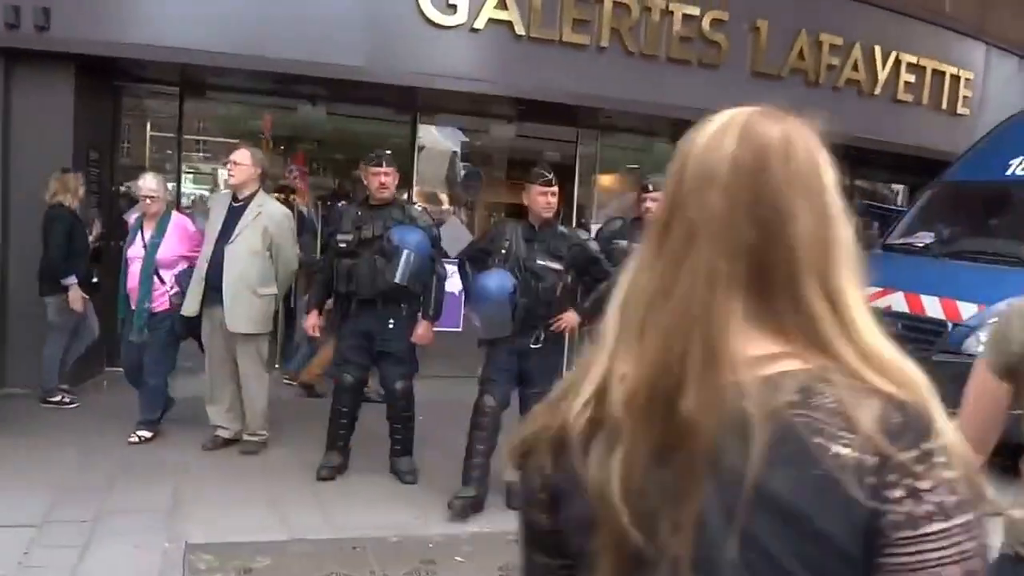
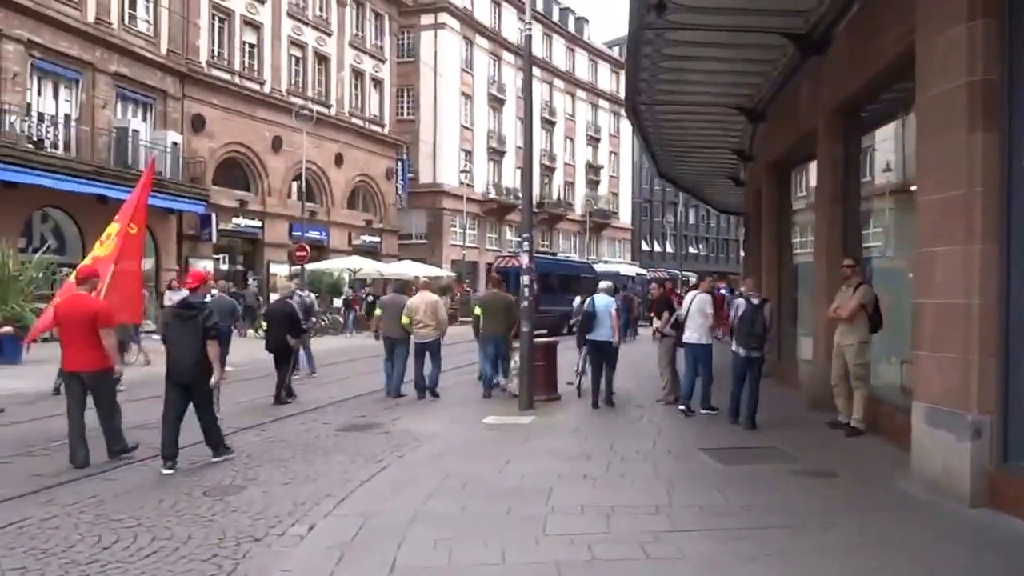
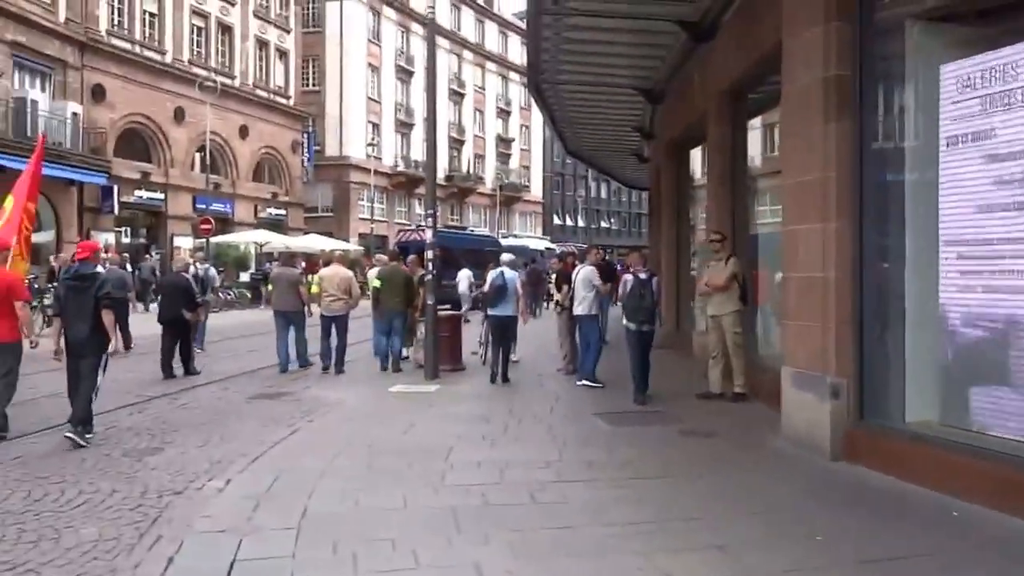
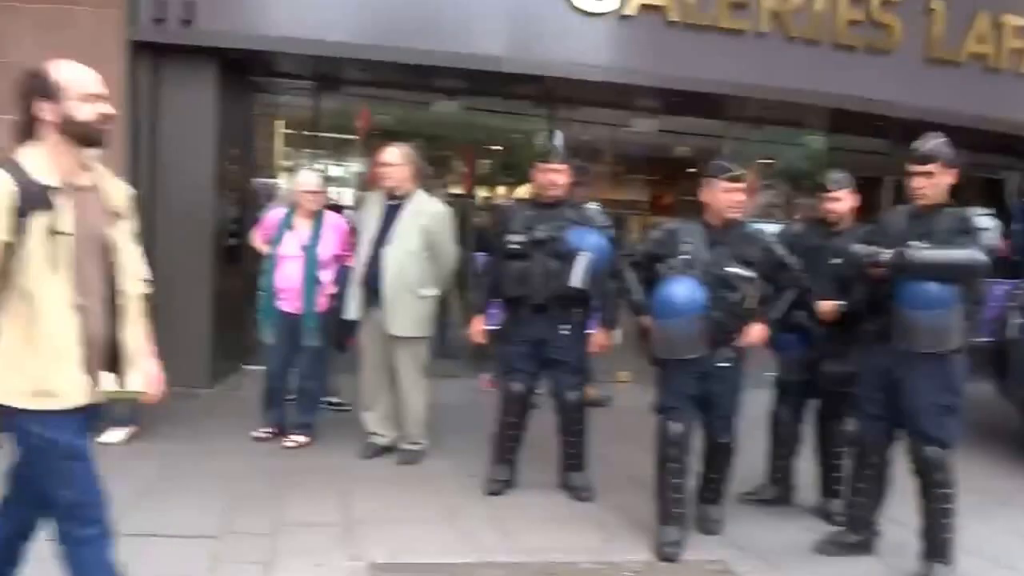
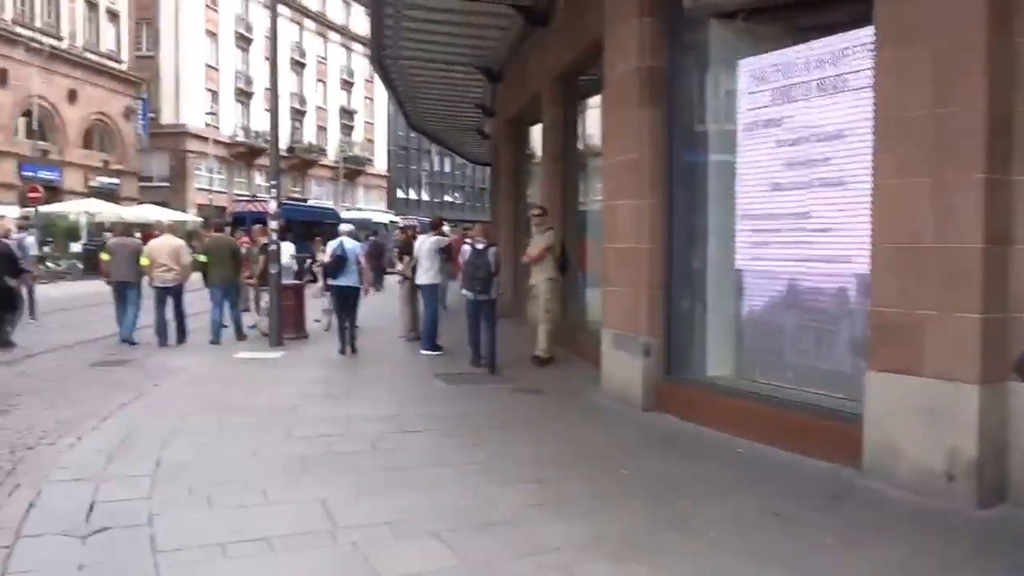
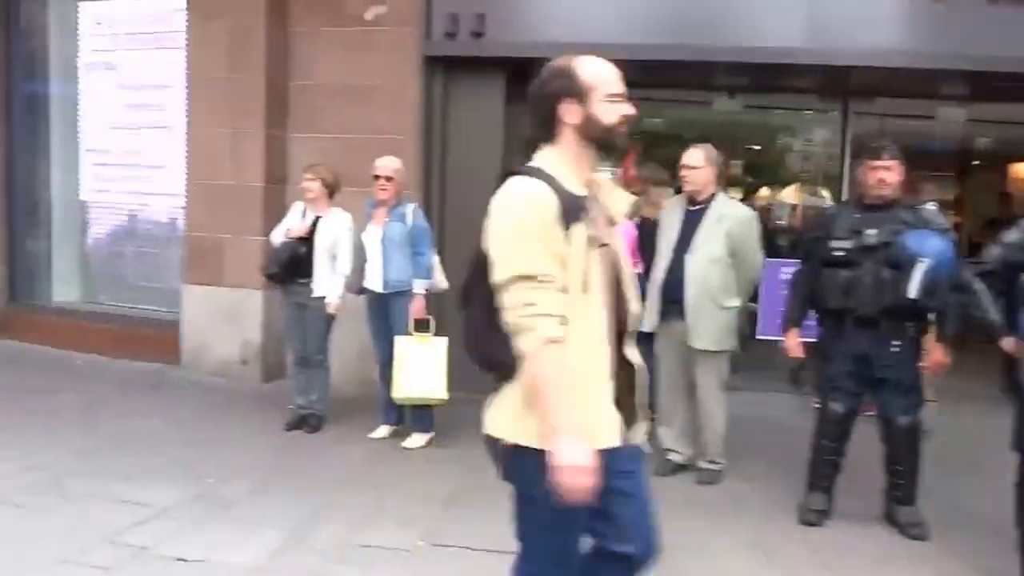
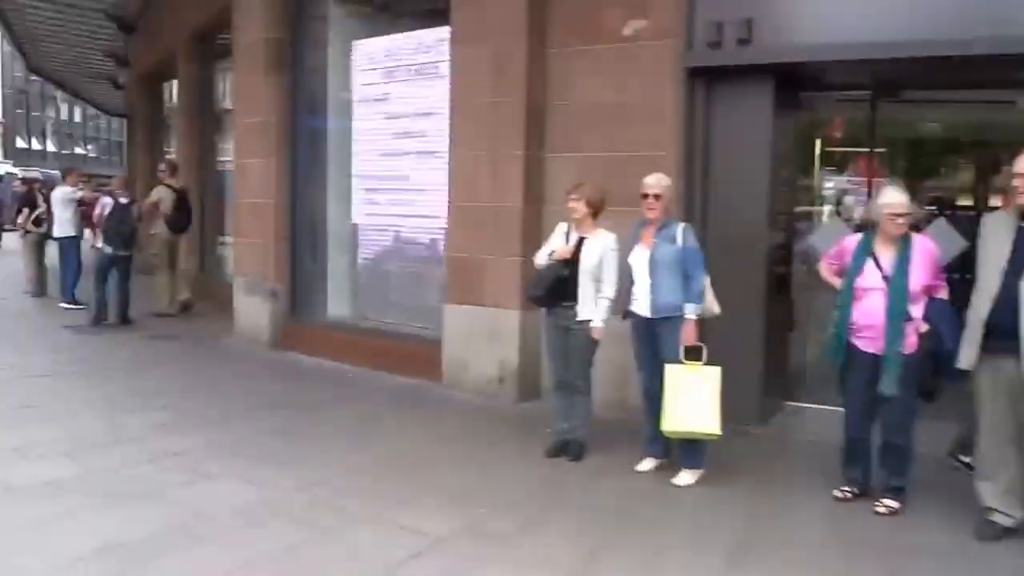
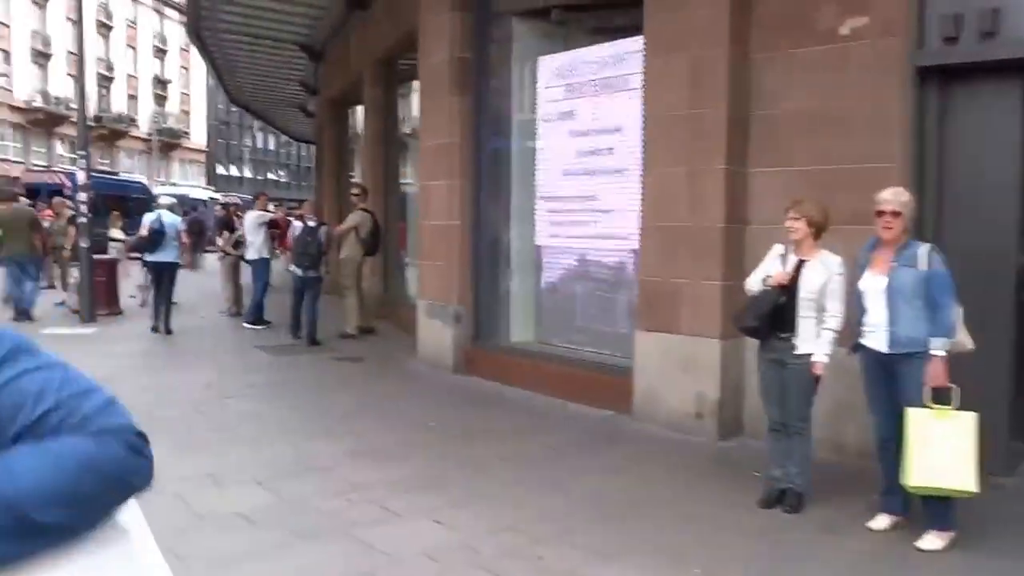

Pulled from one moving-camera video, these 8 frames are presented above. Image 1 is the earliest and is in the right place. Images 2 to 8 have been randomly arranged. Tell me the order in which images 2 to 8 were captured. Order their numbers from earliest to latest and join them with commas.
4, 6, 7, 8, 5, 3, 2
